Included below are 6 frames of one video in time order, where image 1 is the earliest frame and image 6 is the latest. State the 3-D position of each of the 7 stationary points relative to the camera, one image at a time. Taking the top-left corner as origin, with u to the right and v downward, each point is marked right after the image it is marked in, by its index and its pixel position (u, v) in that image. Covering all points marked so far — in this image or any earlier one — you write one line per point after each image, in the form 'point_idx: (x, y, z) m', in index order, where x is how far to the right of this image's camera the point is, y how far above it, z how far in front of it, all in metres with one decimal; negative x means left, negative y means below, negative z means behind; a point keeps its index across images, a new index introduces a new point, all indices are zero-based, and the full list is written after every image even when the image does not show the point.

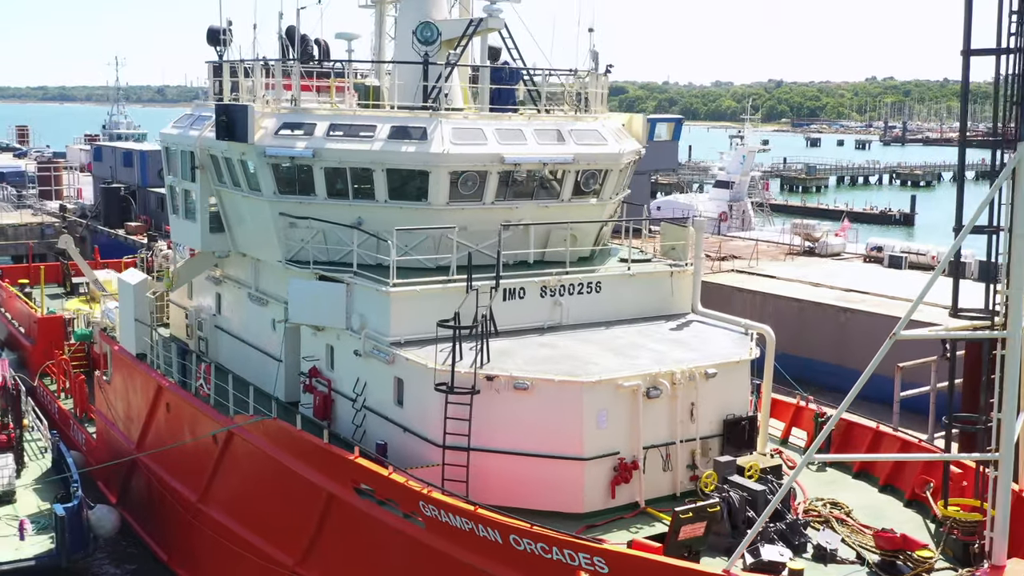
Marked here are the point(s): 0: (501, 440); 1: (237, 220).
0: (-0.1, -1.1, +8.5) m
1: (-2.7, +0.7, +11.2) m
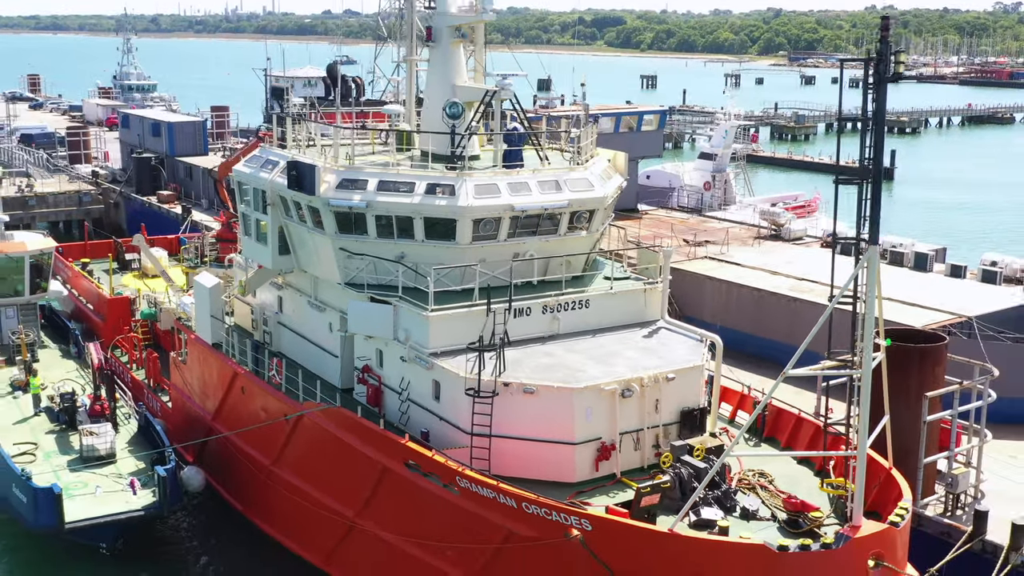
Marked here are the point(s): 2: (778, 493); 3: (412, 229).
0: (0.0, -1.4, +11.5) m
1: (-2.6, +0.5, +14.1) m
2: (+2.6, -1.9, +11.0) m
3: (-1.1, +0.7, +12.8) m
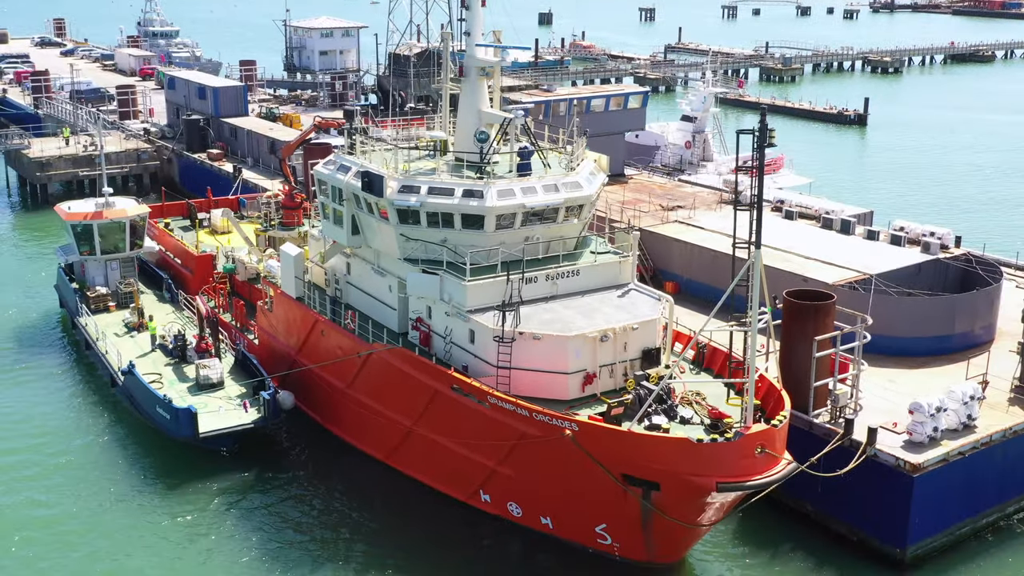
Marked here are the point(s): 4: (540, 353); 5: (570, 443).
0: (+0.2, -1.1, +16.7) m
1: (-2.5, +1.0, +19.2) m
2: (+2.8, -1.6, +16.3) m
3: (-1.0, +1.1, +17.9) m
4: (+0.4, -0.9, +16.5) m
5: (+0.8, -2.2, +15.6) m
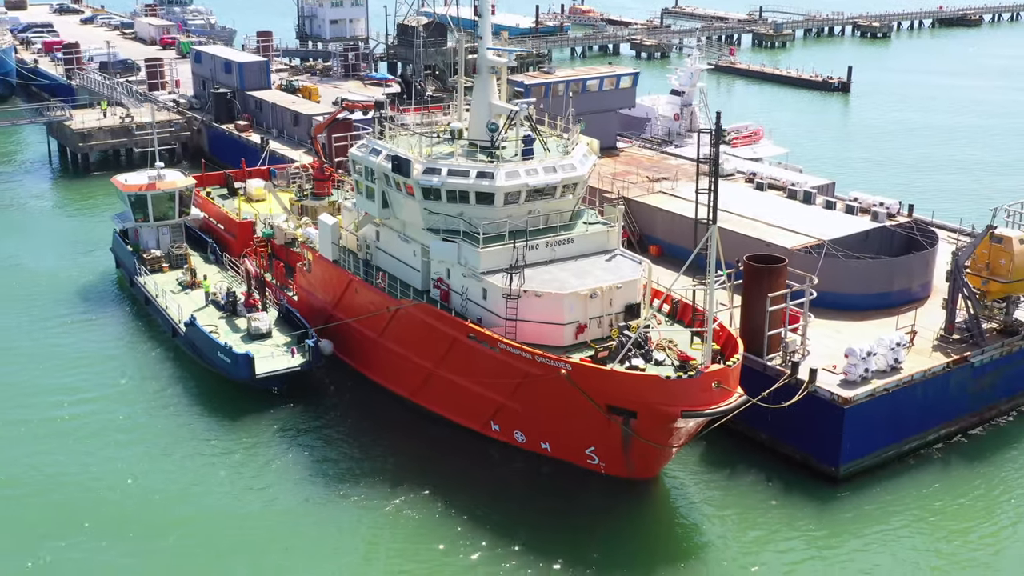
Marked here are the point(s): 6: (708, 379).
0: (+0.3, -0.5, +20.3) m
1: (-2.4, +1.7, +22.8) m
2: (+2.9, -1.0, +20.0) m
3: (-0.8, +1.7, +21.5) m
4: (+0.5, -0.3, +20.2) m
5: (+0.9, -1.6, +19.3) m
6: (+3.3, -1.5, +18.6) m
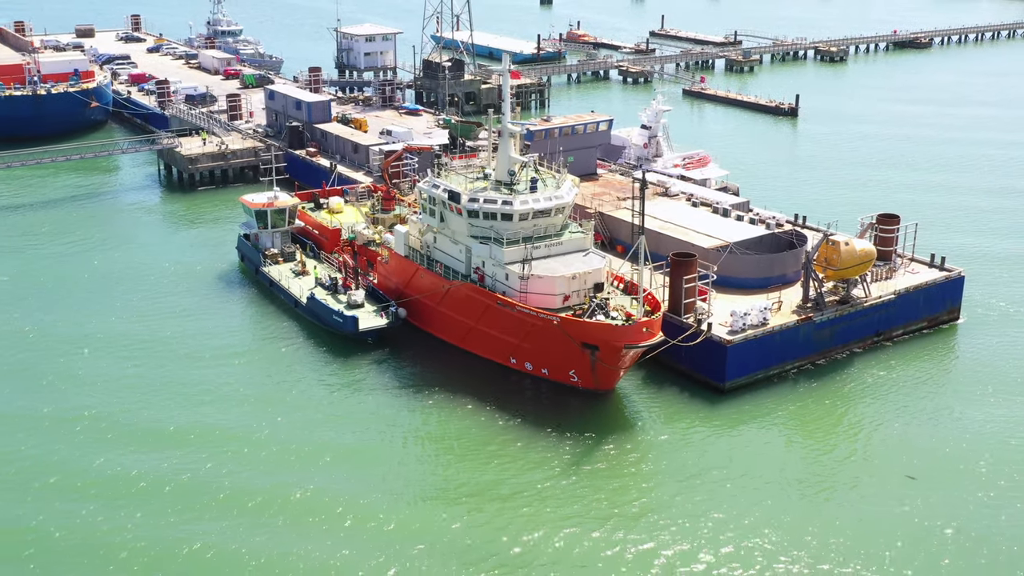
0: (+0.6, 0.0, +33.1) m
1: (-2.0, +2.2, +35.5) m
2: (+3.3, -0.6, +32.7) m
3: (-0.5, +2.2, +34.2) m
4: (+0.9, +0.1, +33.0) m
5: (+1.3, -1.2, +32.1) m
6: (+3.6, -1.1, +31.4) m
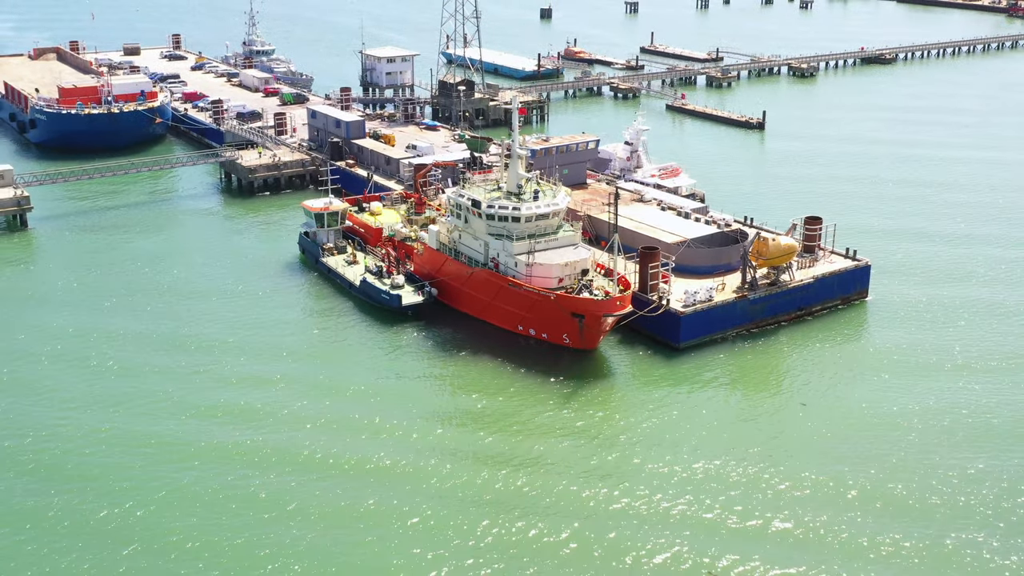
0: (+0.9, +0.6, +44.1) m
1: (-1.7, +2.8, +46.6) m
2: (+3.6, 0.0, +43.8) m
3: (-0.2, +2.8, +45.3) m
4: (+1.2, +0.7, +44.0) m
5: (+1.6, -0.6, +43.1) m
6: (+3.9, -0.5, +42.4) m
